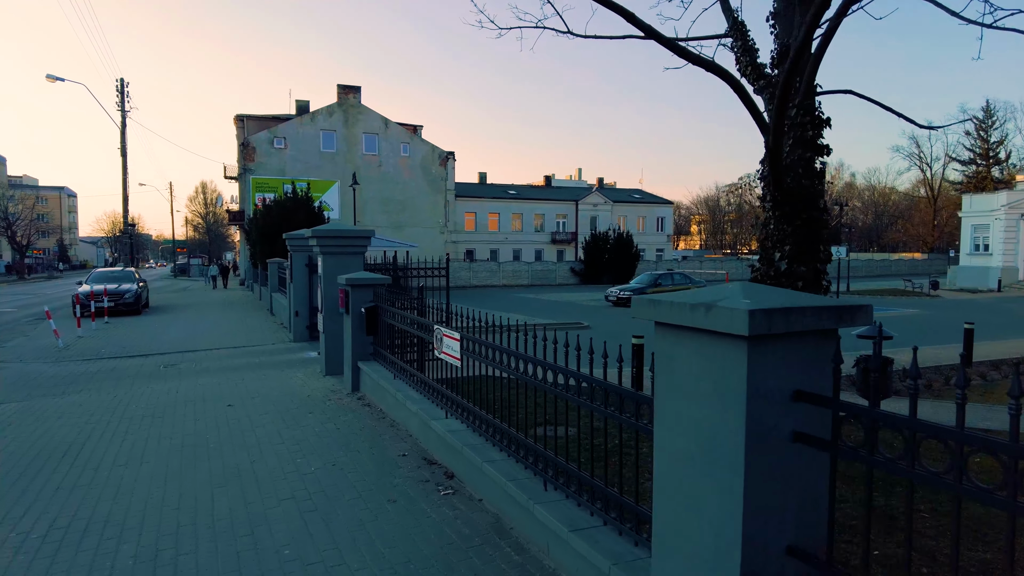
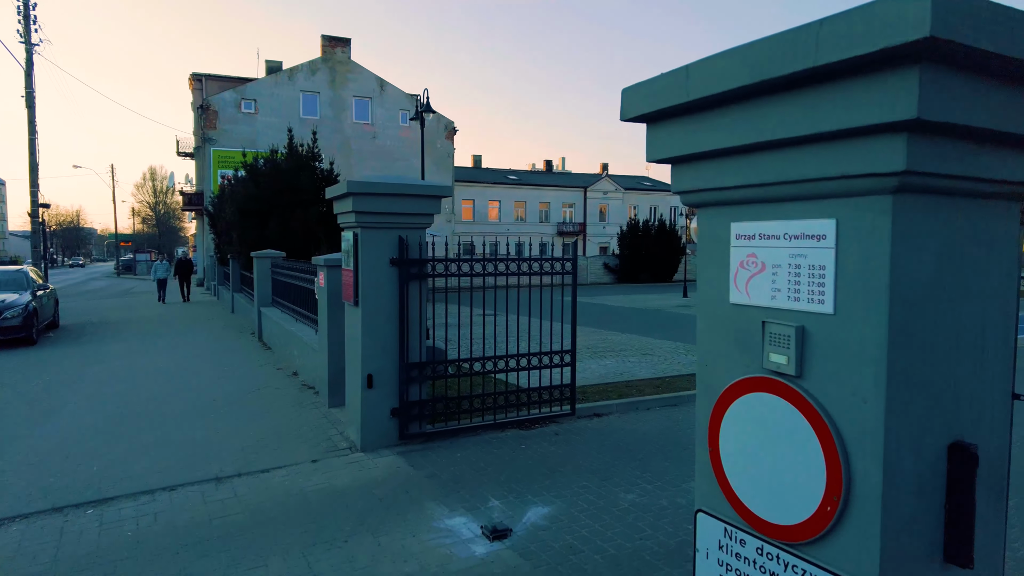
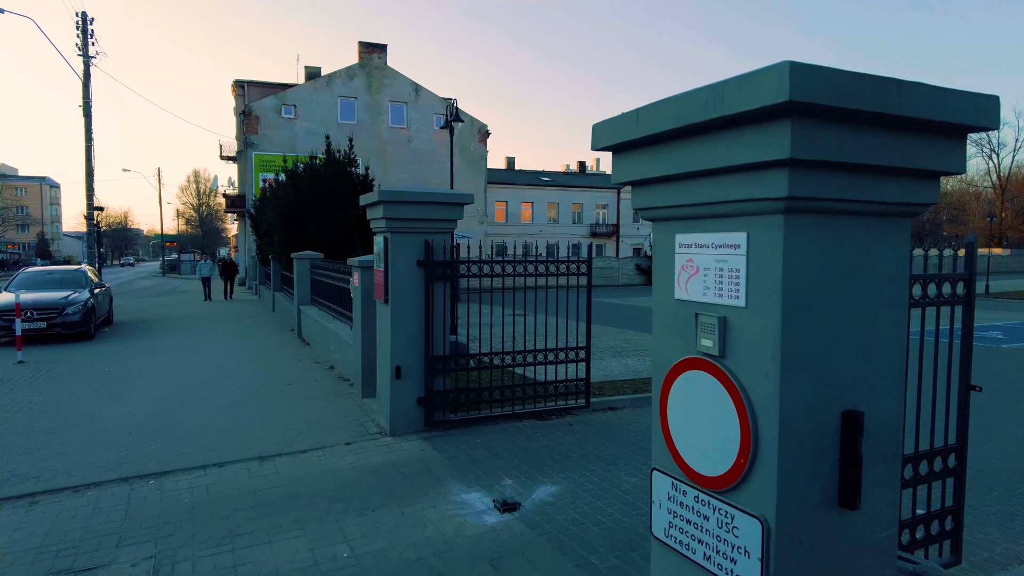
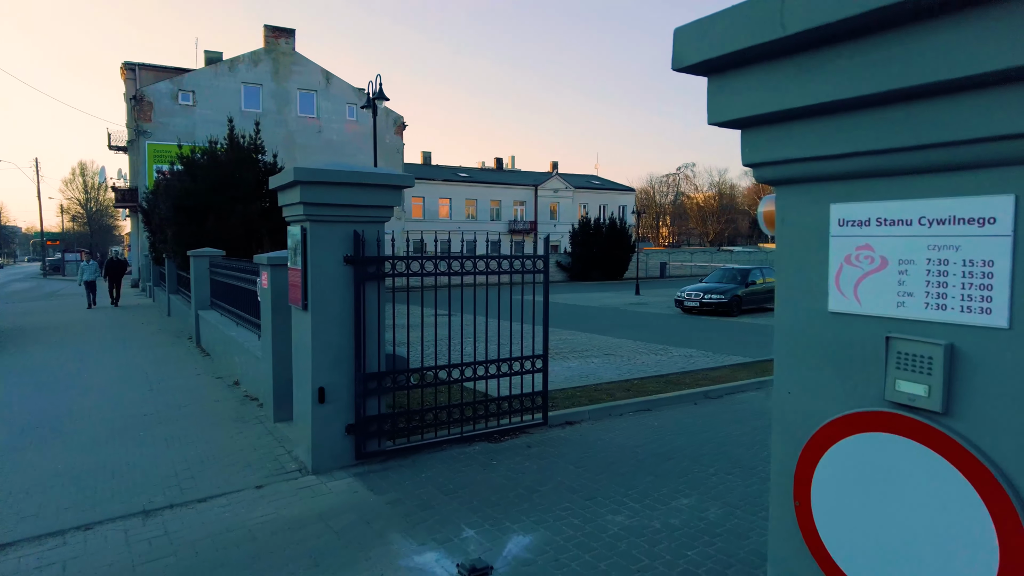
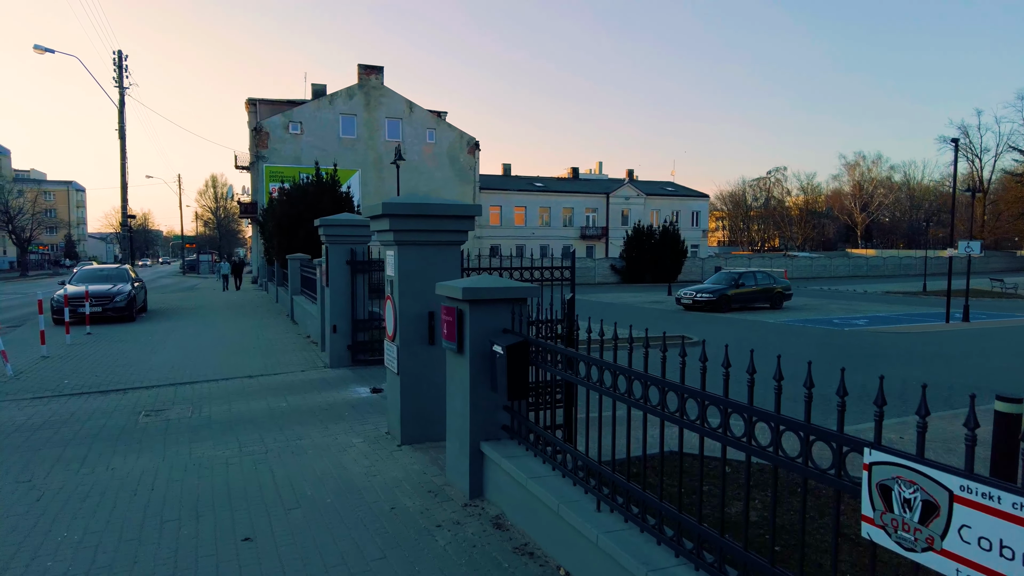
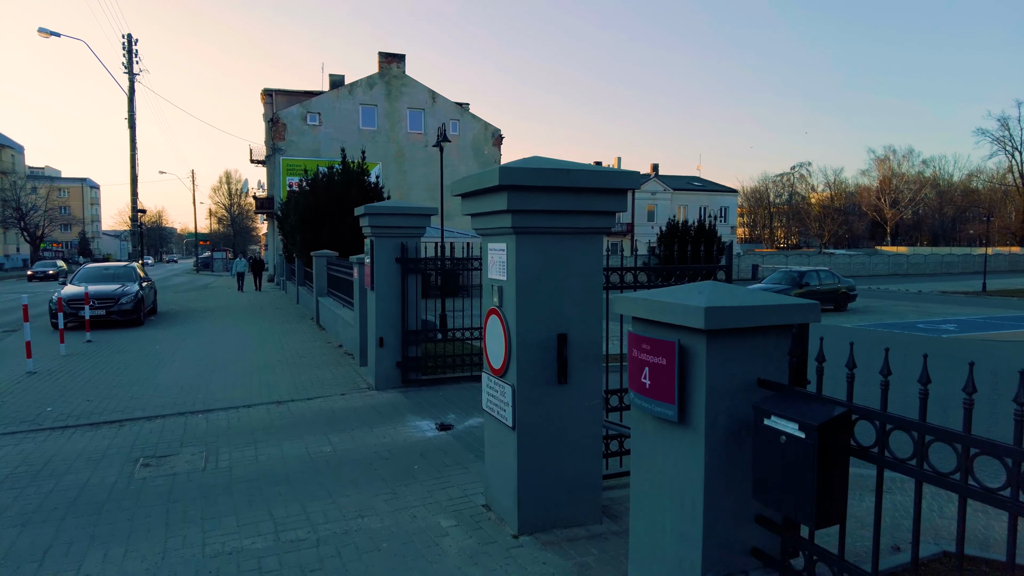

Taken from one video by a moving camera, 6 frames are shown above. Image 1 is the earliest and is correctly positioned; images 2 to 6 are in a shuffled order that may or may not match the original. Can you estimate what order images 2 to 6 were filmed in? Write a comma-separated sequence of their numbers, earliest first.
5, 6, 3, 2, 4
